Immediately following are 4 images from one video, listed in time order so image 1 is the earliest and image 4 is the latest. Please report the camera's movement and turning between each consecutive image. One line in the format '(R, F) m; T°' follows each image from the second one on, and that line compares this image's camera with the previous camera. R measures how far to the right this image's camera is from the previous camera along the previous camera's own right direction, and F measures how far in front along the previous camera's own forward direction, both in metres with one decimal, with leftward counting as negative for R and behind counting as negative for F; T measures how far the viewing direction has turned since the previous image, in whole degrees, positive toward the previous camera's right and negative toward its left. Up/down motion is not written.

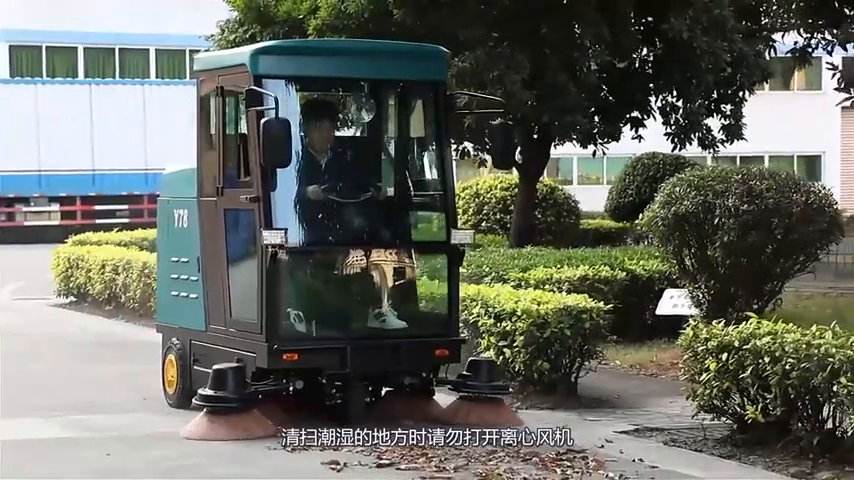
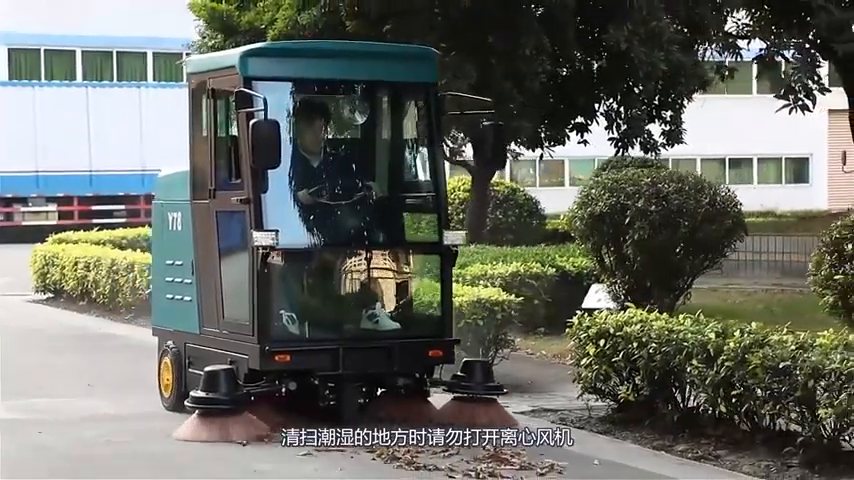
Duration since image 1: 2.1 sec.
(+0.5, -0.5) m; 0°
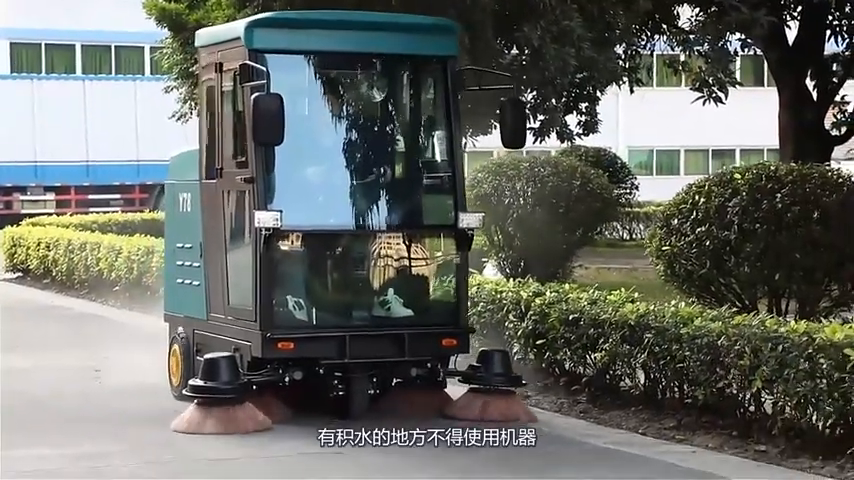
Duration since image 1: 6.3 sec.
(+0.8, -0.9) m; -1°
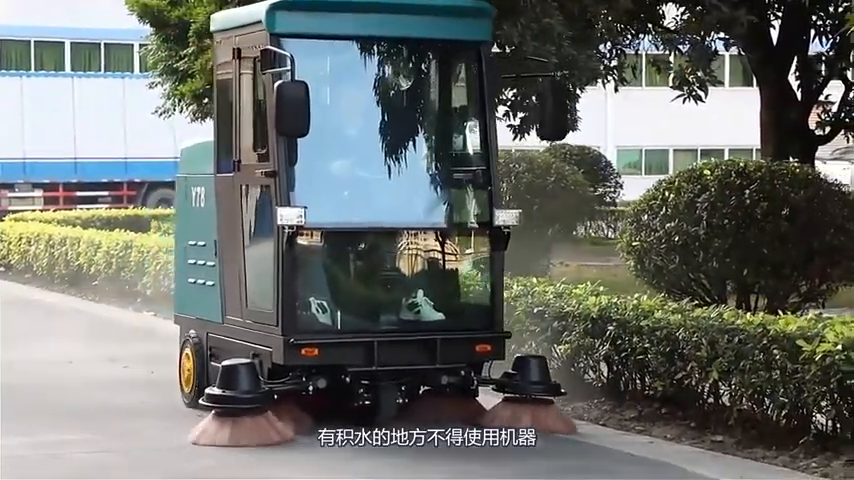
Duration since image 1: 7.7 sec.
(+0.1, 0.0) m; 0°
